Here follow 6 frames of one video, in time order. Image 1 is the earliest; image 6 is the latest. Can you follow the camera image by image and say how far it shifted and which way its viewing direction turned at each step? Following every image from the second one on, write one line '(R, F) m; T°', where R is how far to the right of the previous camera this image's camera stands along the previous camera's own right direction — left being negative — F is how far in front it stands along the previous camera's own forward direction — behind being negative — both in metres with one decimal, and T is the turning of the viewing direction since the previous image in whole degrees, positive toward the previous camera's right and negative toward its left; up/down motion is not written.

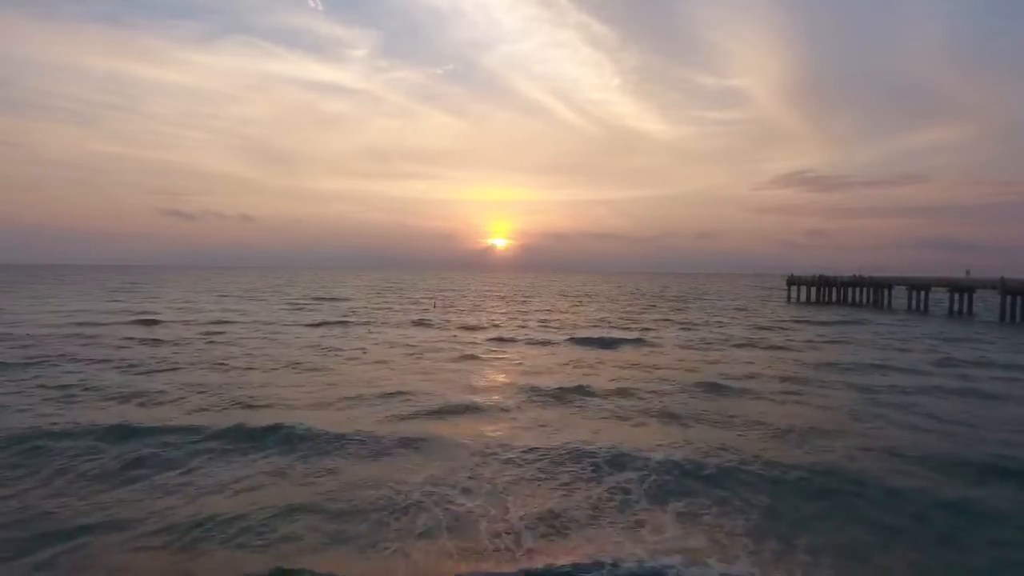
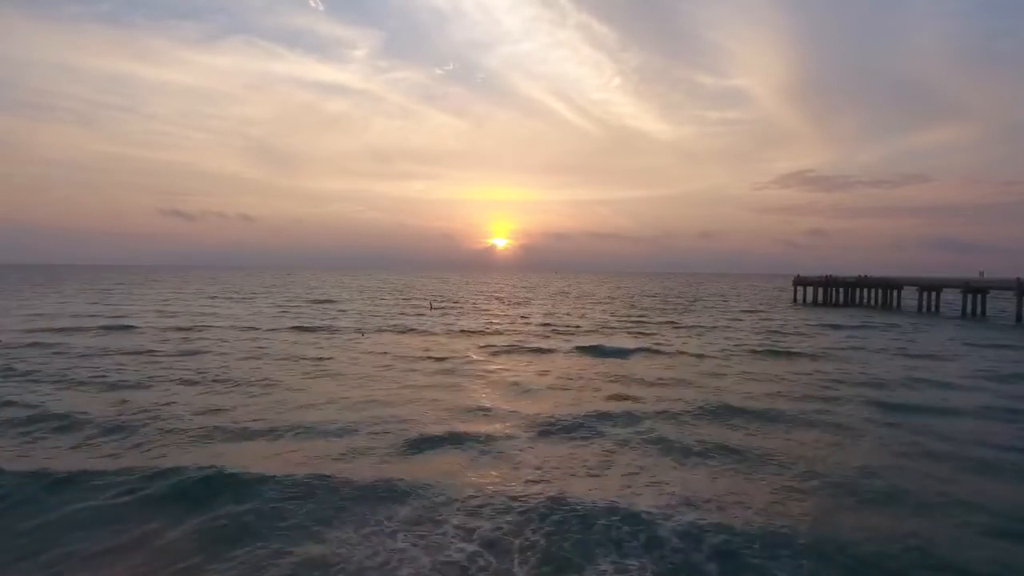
(+0.1, +1.4) m; 0°
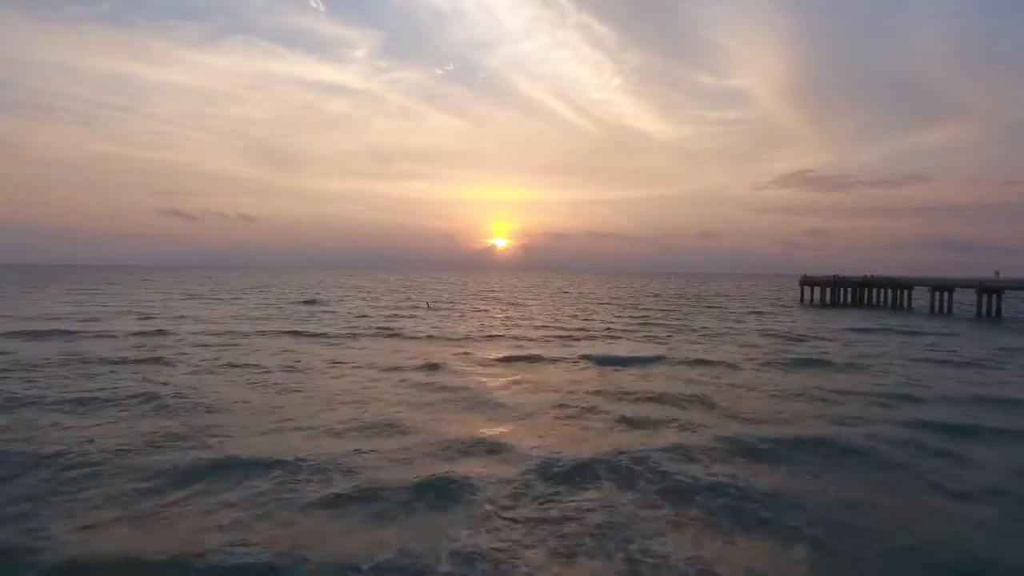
(0.0, +1.6) m; 0°
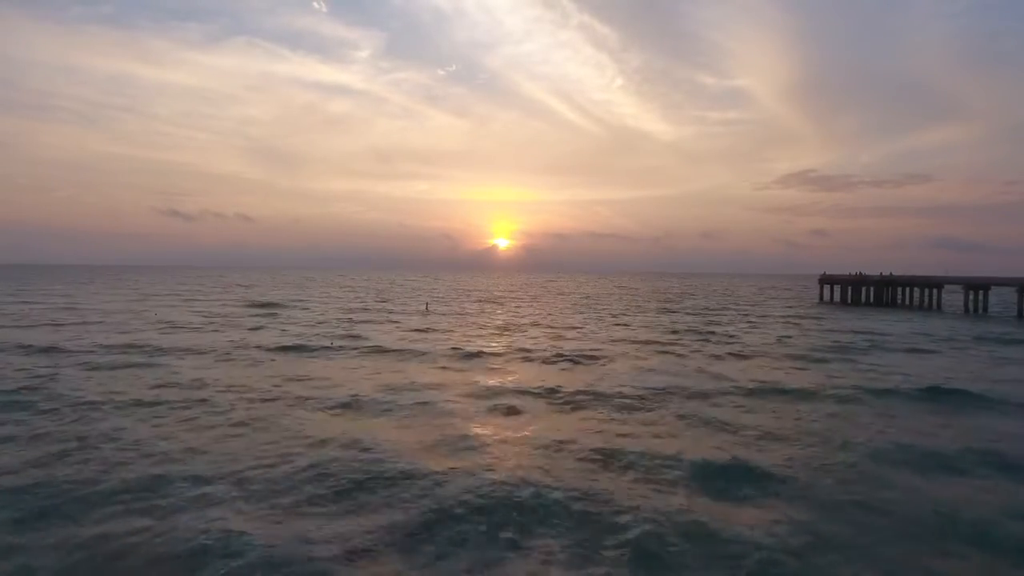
(-0.6, +2.8) m; 0°
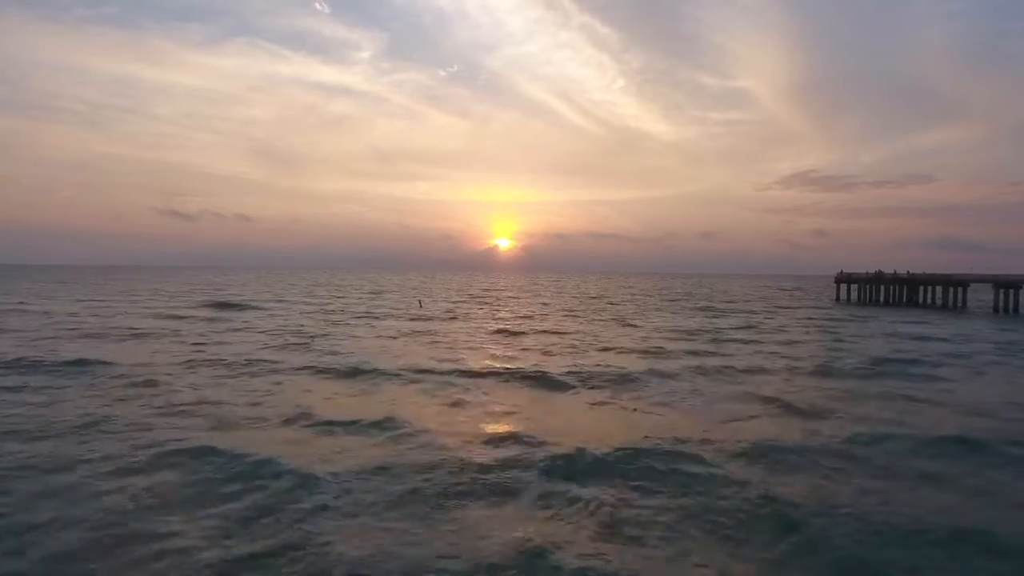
(-0.3, +2.4) m; 0°
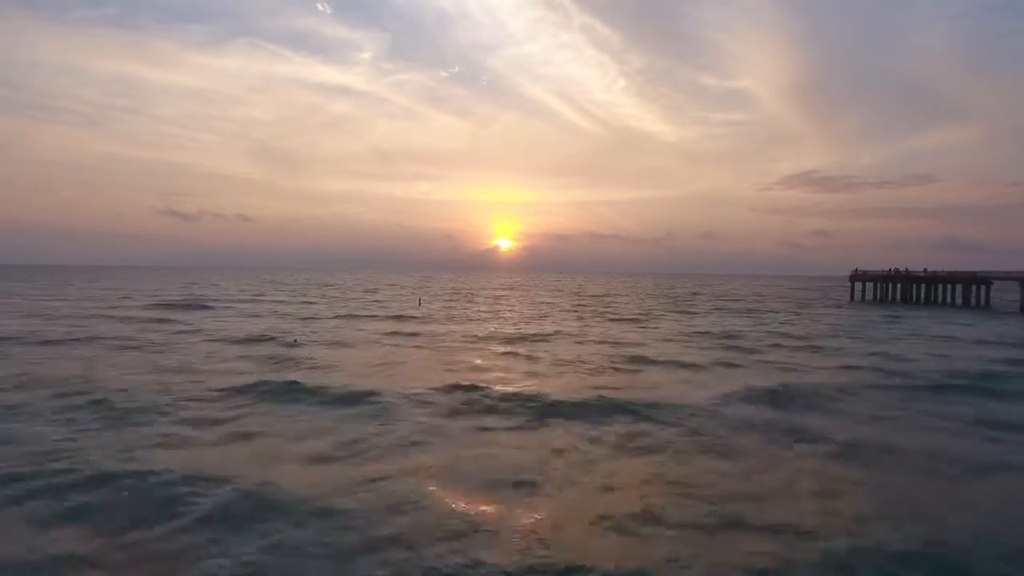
(-0.1, +2.3) m; 0°
